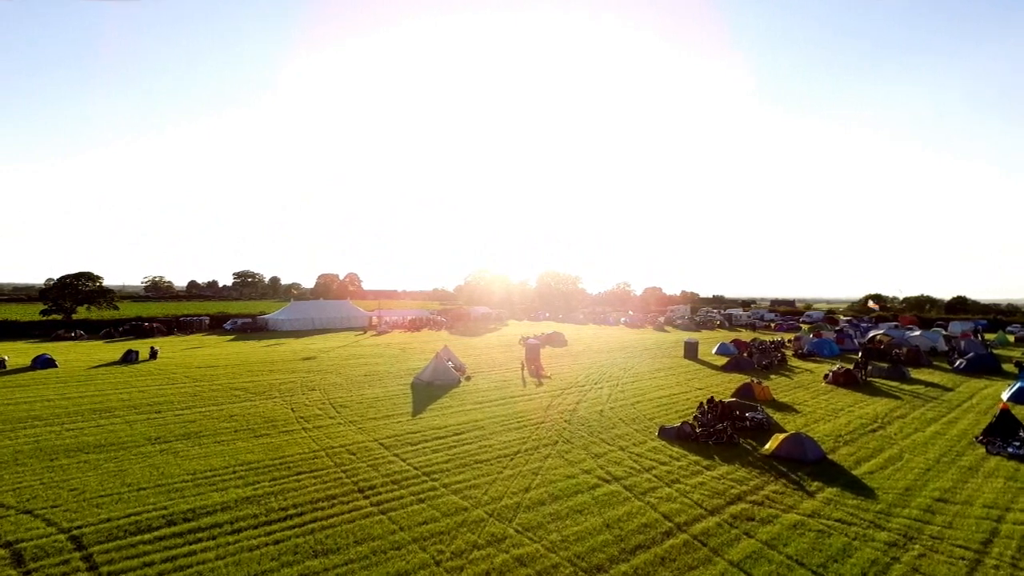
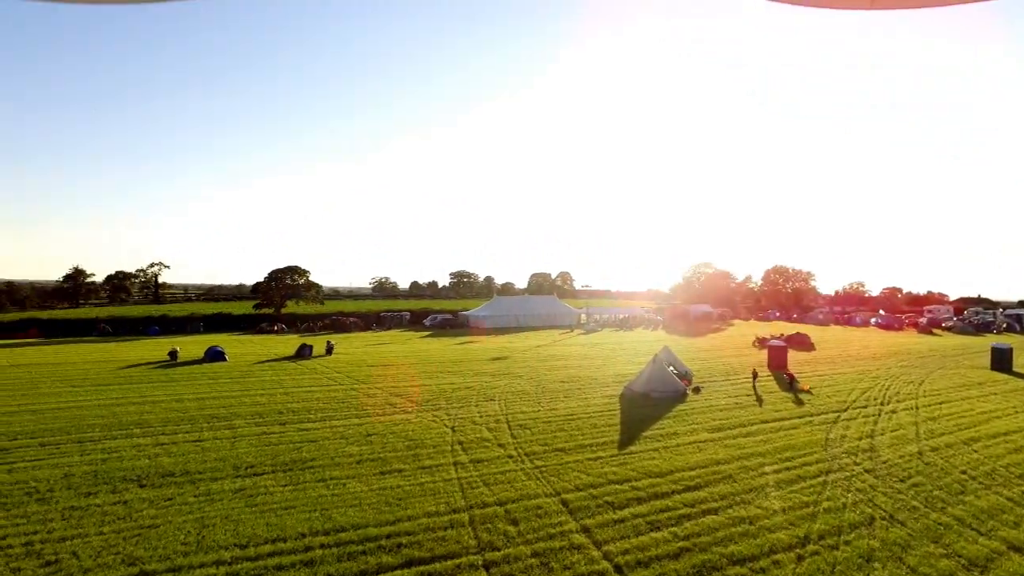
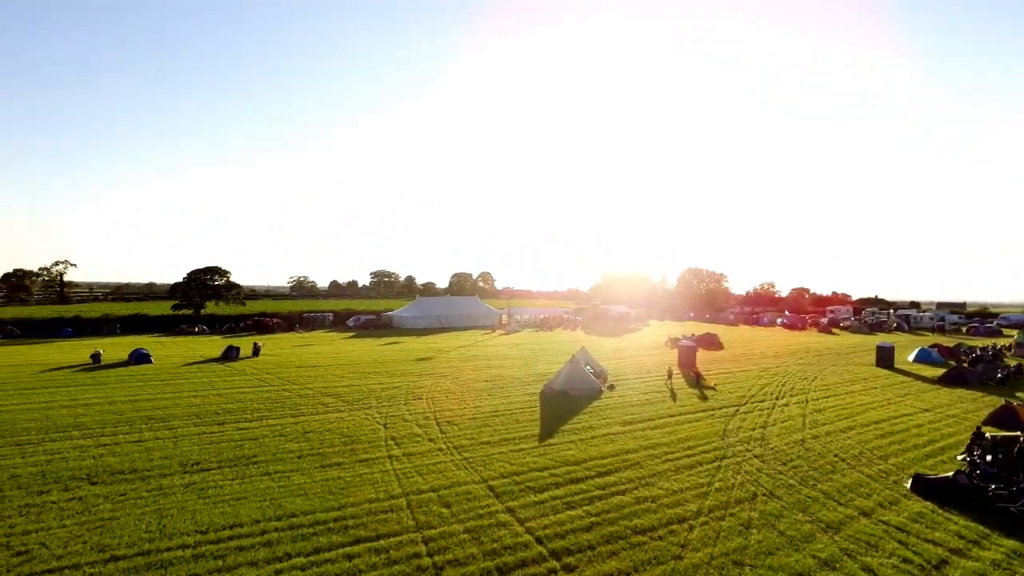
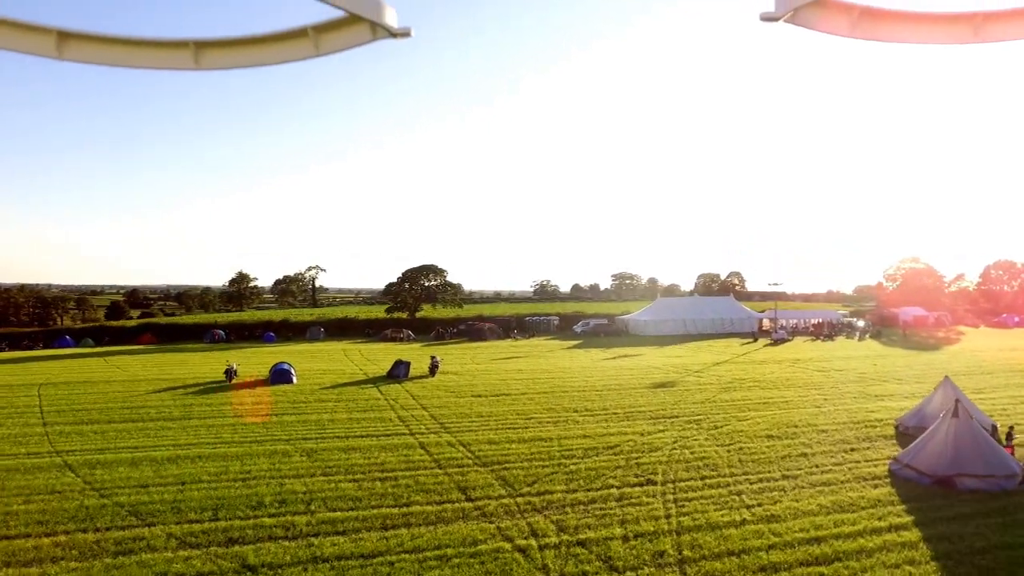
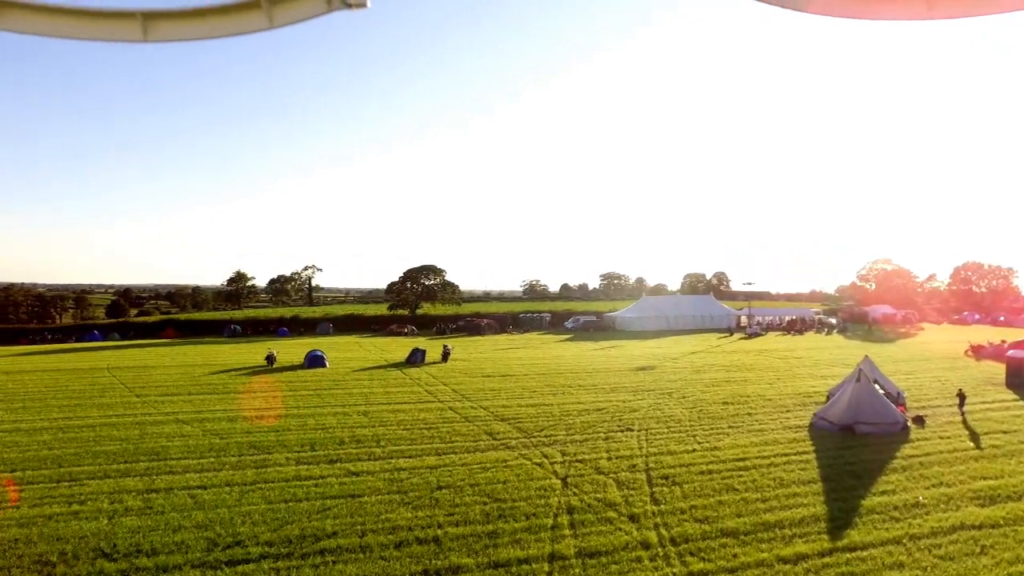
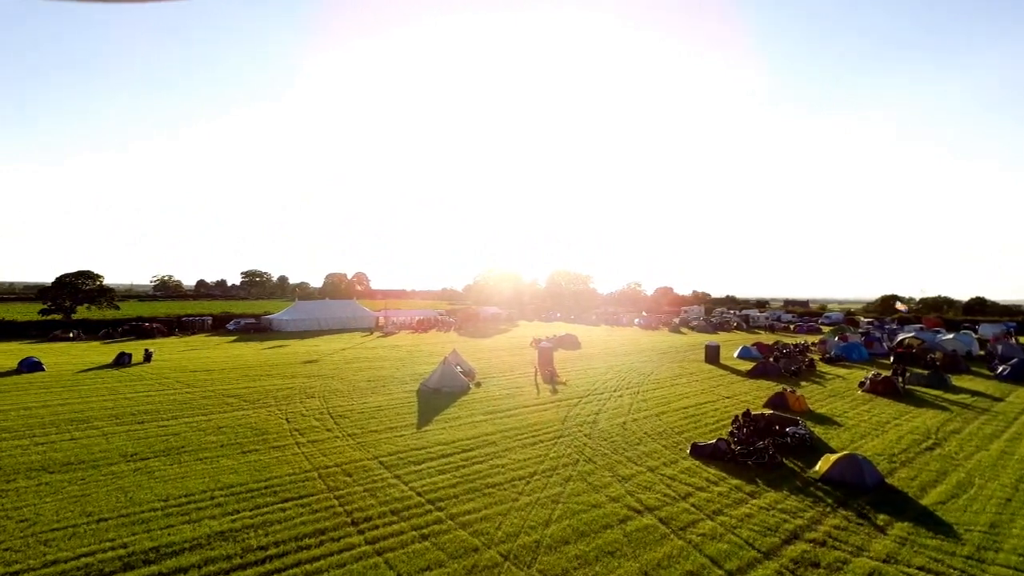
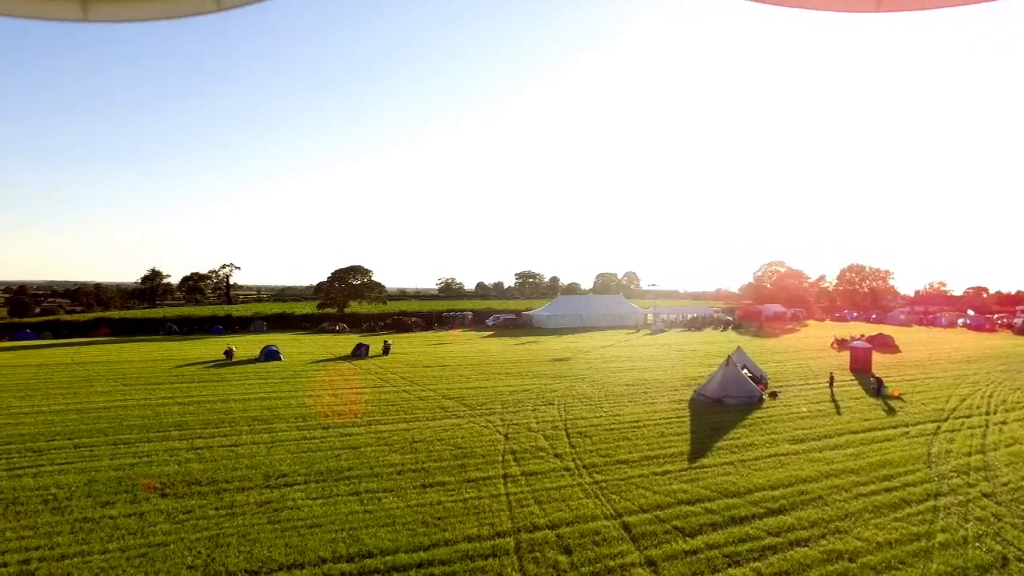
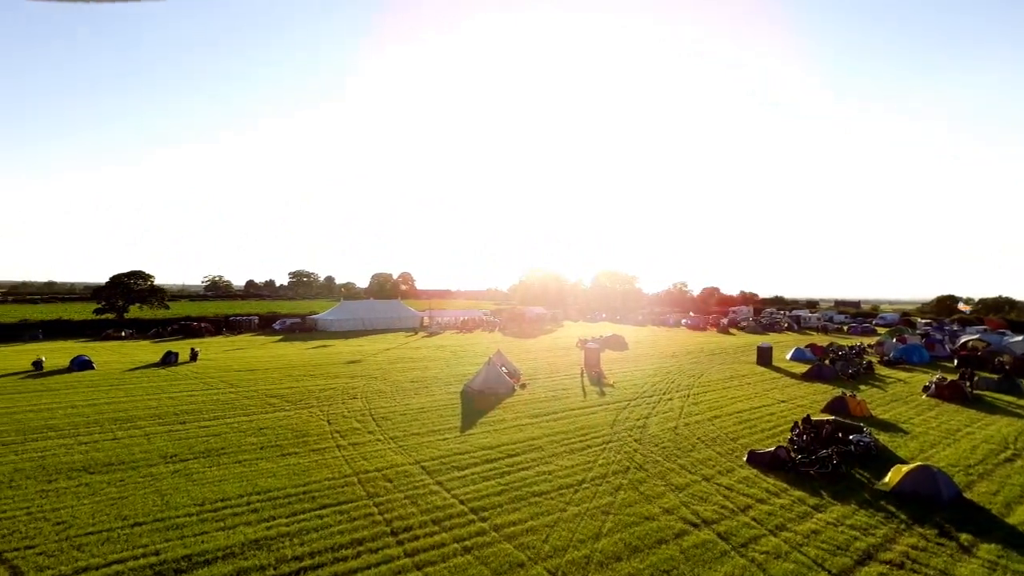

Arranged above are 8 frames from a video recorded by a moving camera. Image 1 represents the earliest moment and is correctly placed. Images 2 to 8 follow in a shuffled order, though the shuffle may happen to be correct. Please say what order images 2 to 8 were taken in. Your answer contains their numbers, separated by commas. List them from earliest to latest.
6, 8, 3, 2, 7, 5, 4
